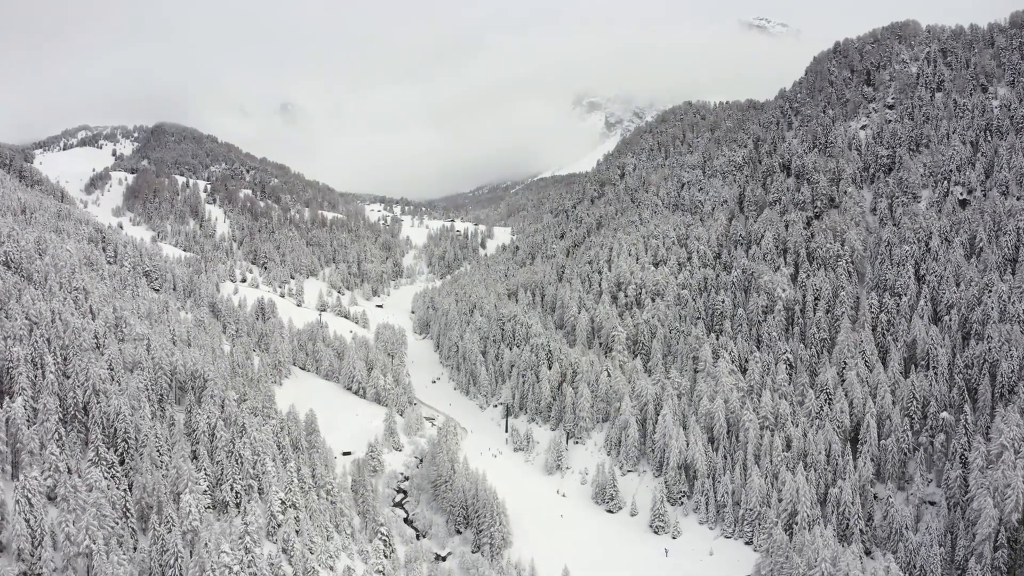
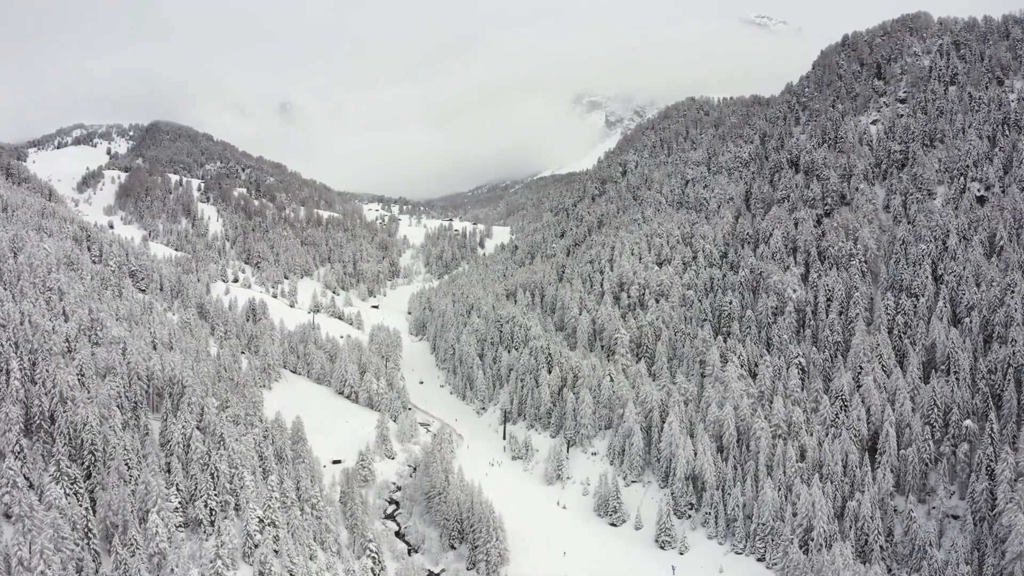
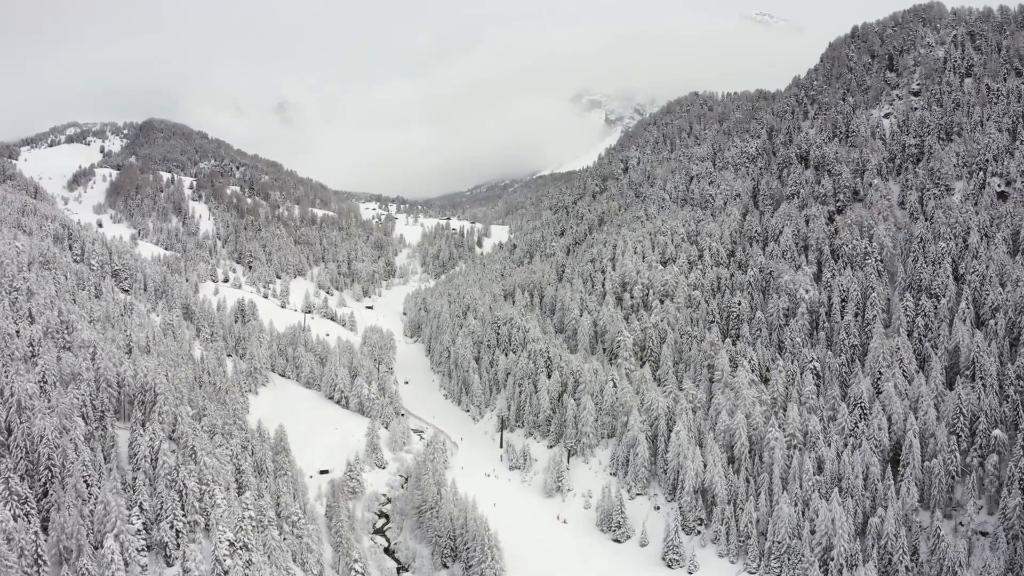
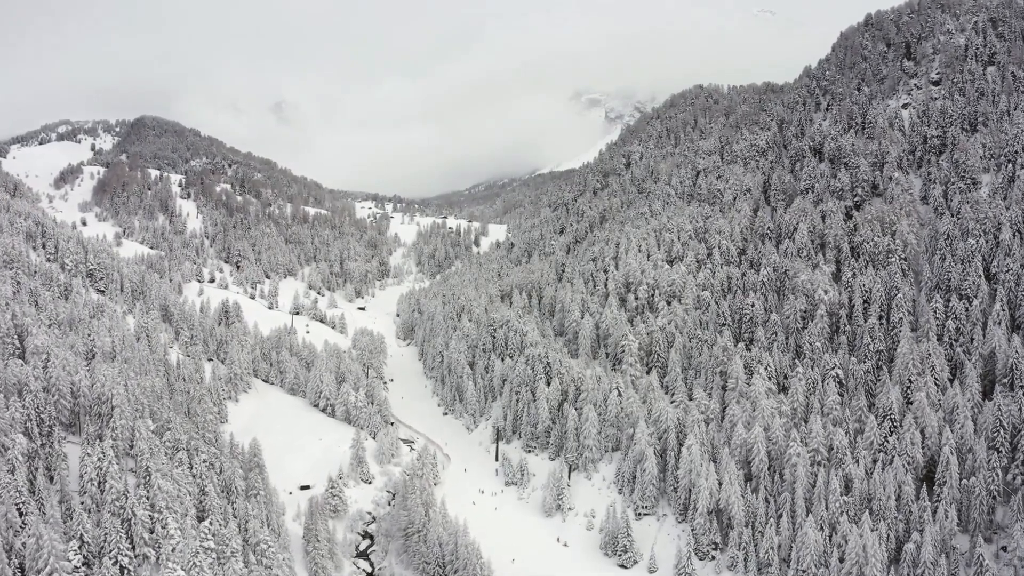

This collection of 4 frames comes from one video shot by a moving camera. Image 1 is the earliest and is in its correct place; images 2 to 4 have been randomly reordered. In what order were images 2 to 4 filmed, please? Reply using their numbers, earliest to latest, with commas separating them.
2, 3, 4
